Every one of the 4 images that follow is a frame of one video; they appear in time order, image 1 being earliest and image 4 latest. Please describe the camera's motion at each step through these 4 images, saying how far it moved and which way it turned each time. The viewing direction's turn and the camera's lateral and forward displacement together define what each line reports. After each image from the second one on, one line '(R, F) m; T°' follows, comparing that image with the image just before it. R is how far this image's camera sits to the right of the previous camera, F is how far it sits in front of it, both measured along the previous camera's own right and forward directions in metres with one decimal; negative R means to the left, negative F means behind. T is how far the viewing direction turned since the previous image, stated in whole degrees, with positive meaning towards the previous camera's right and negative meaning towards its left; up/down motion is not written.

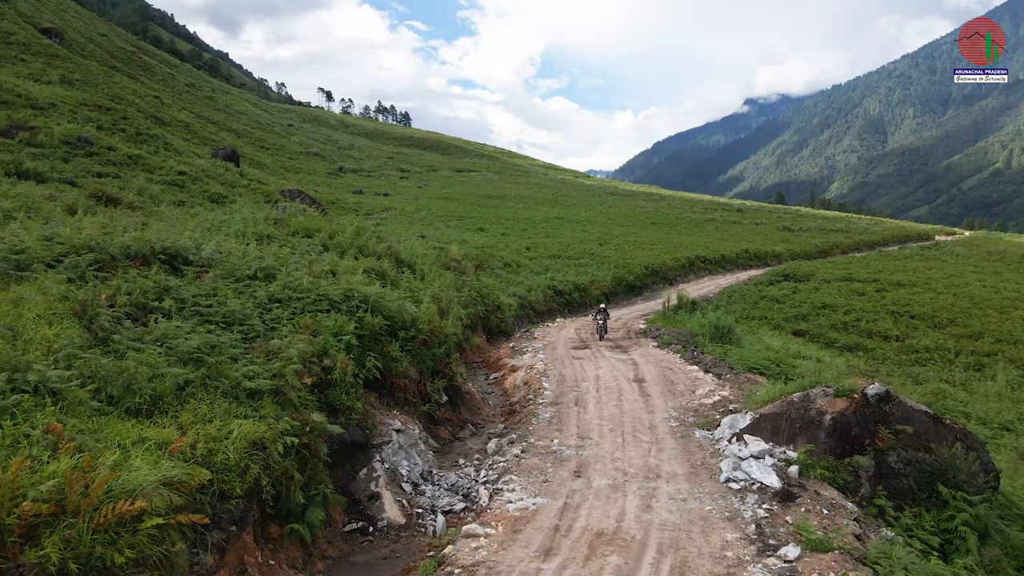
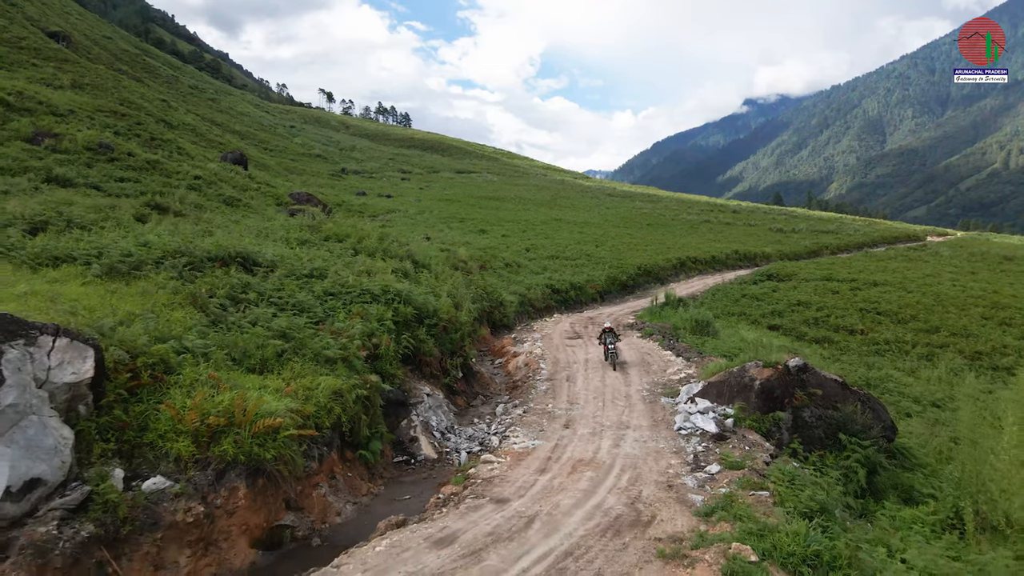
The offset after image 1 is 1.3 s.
(-0.1, -3.0) m; 0°
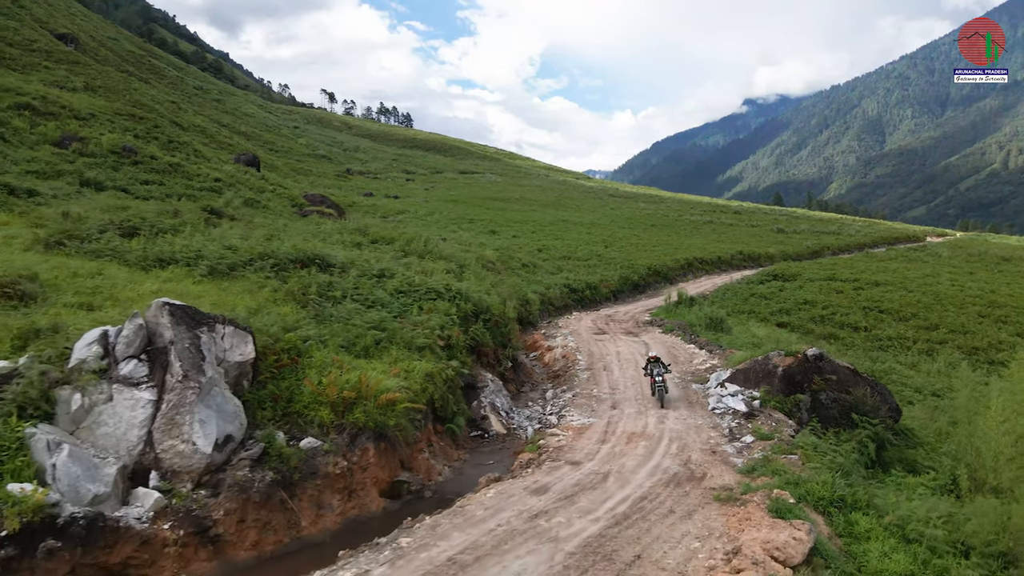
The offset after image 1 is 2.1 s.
(-1.4, -1.8) m; 0°
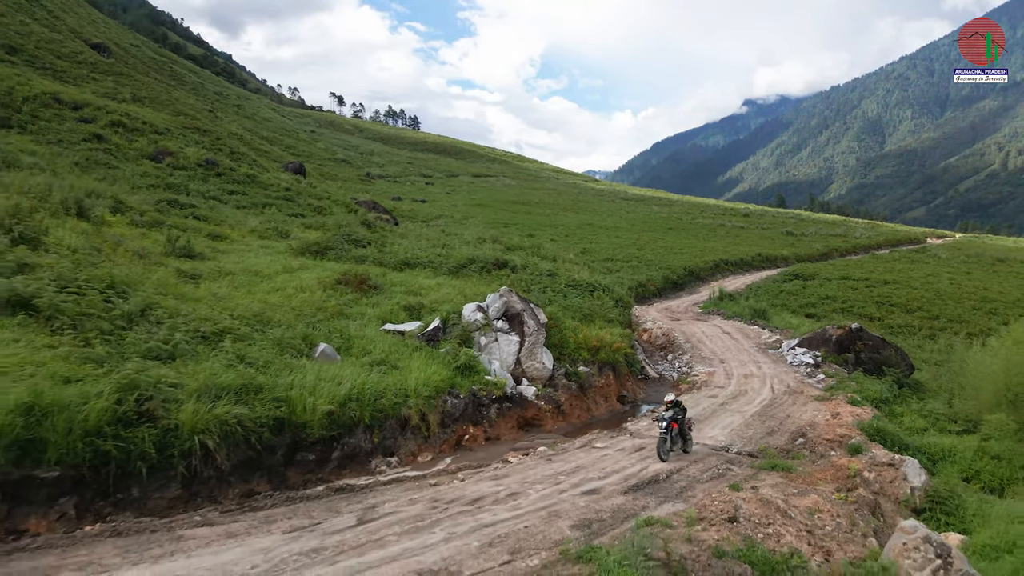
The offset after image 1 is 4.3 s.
(-5.4, -7.0) m; 0°
